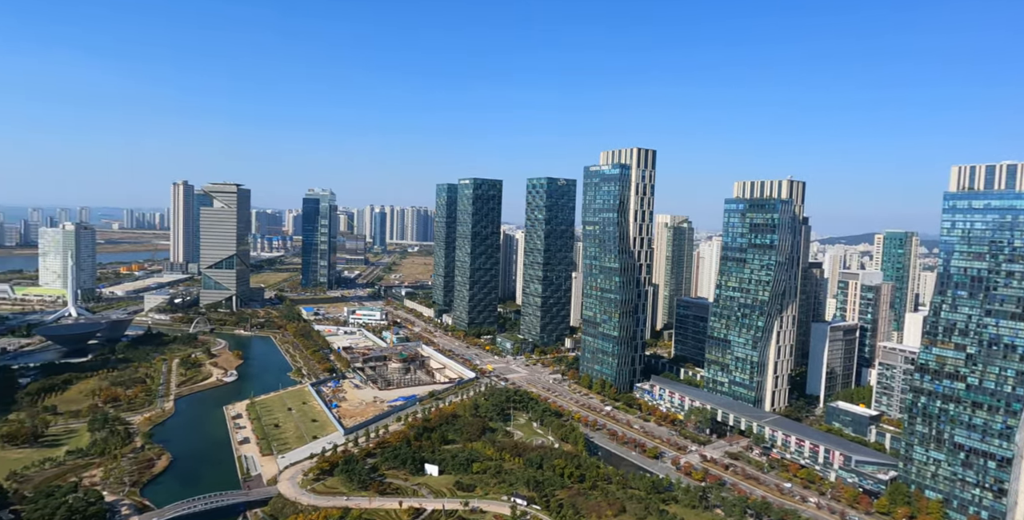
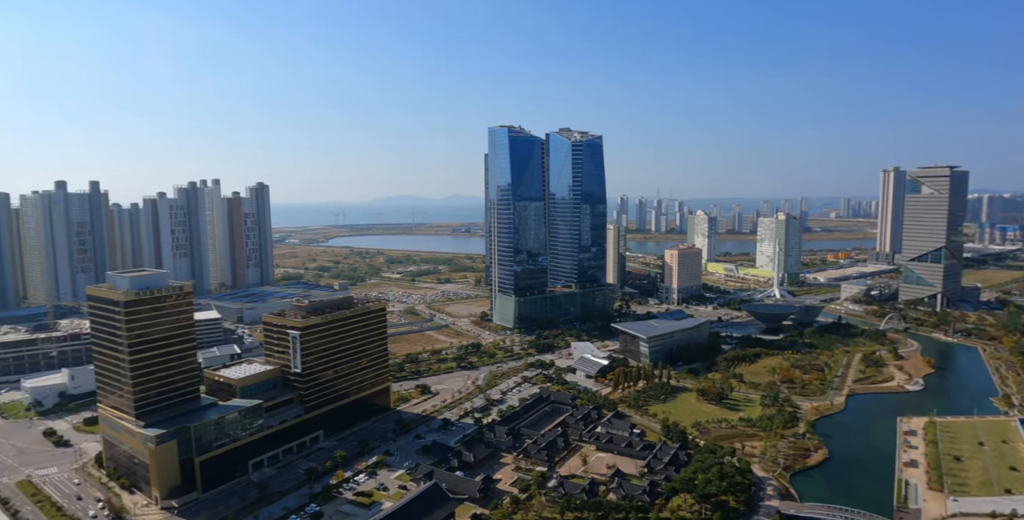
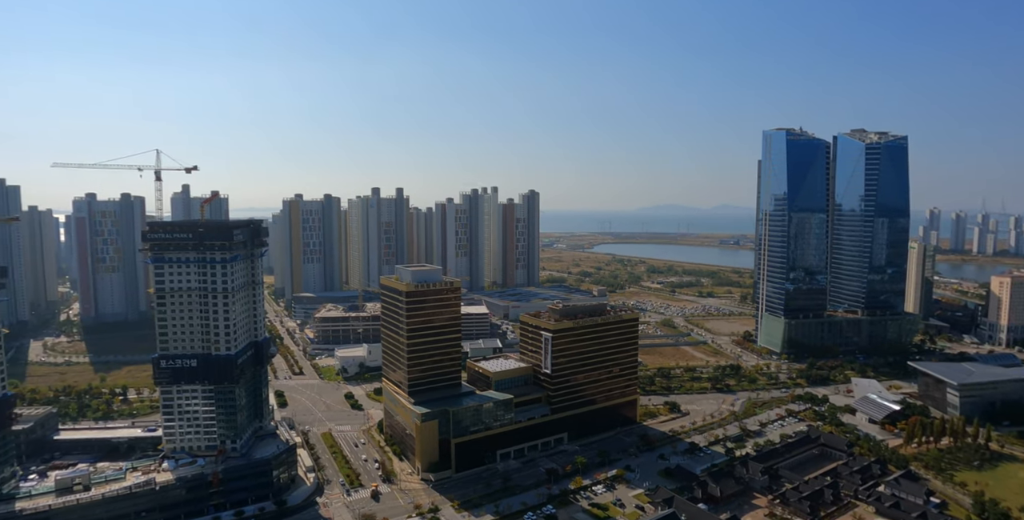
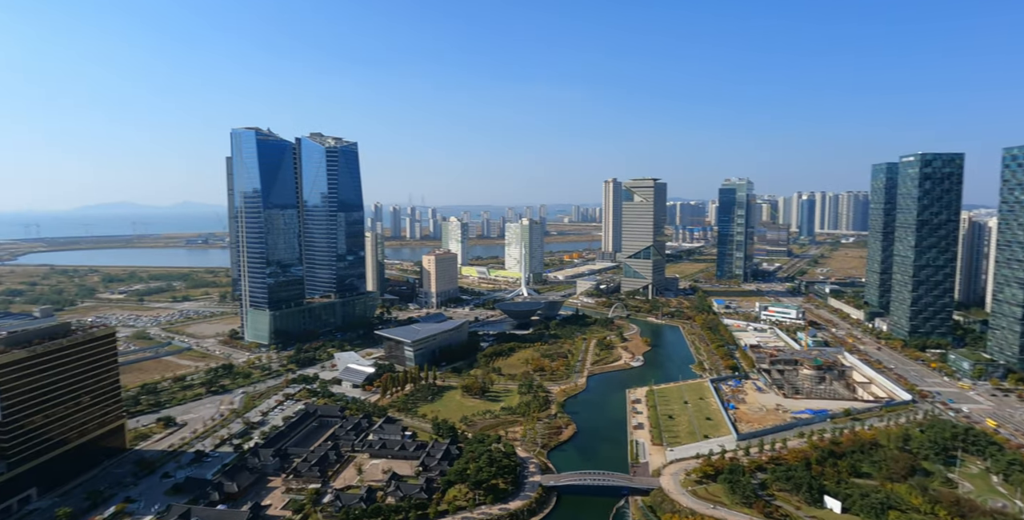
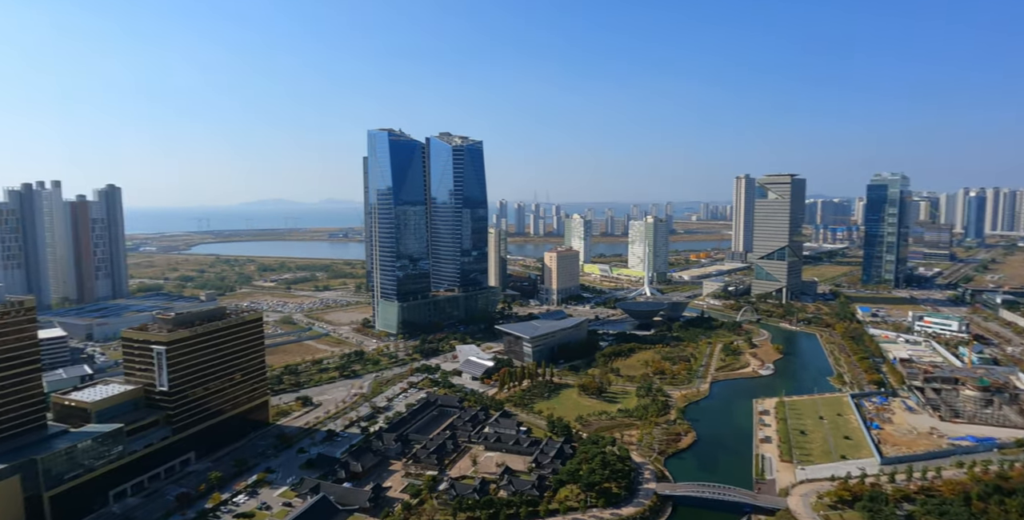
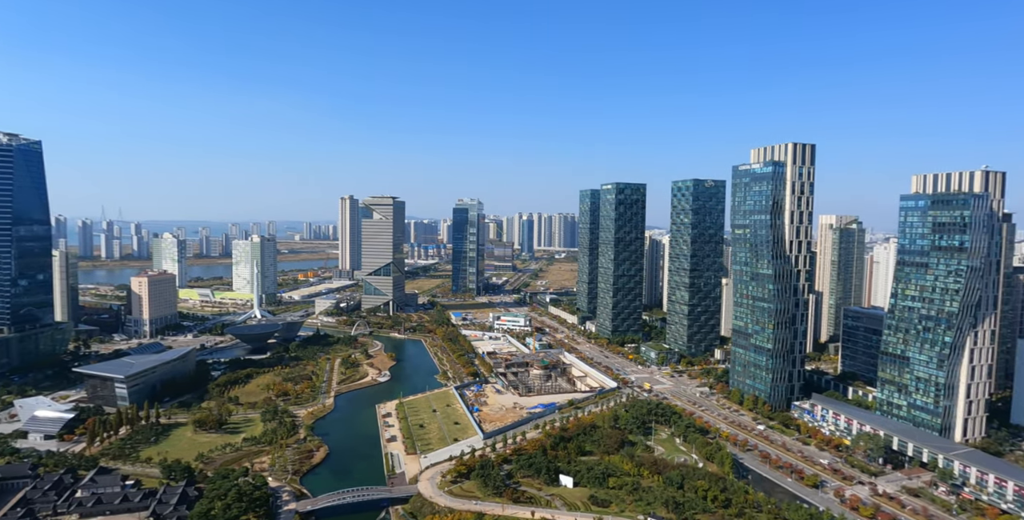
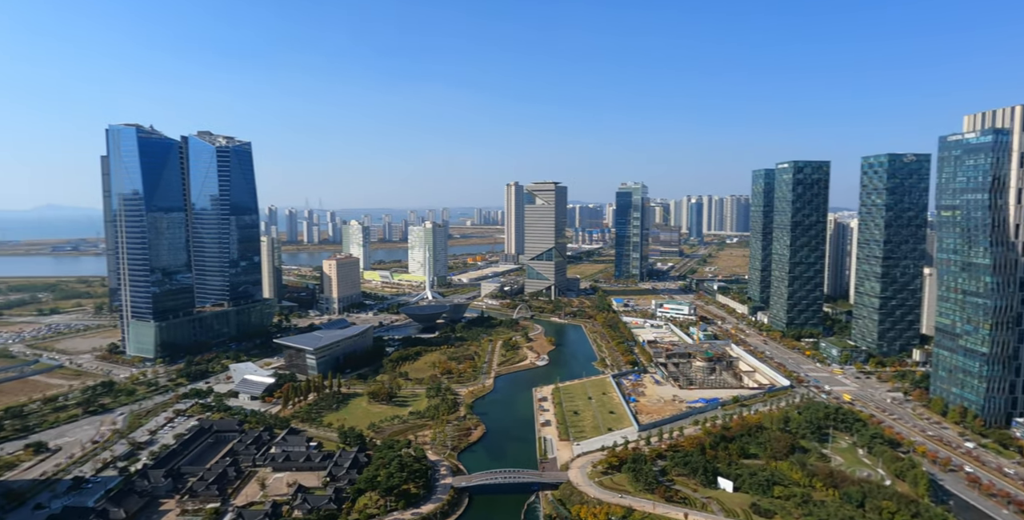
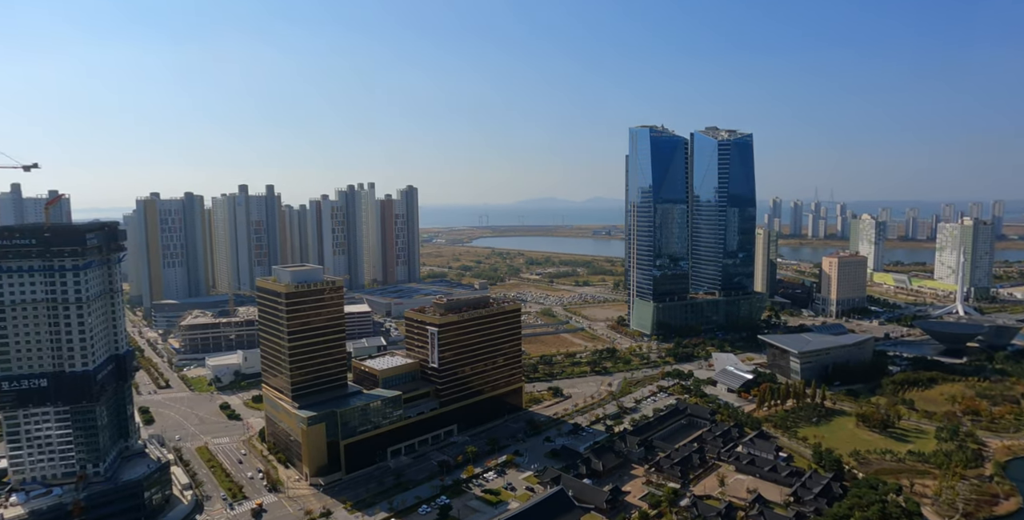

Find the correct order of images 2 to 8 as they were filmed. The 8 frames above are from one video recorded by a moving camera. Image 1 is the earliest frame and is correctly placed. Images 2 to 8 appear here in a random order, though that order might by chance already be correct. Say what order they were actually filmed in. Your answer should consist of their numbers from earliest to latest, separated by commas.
6, 7, 4, 5, 2, 8, 3
